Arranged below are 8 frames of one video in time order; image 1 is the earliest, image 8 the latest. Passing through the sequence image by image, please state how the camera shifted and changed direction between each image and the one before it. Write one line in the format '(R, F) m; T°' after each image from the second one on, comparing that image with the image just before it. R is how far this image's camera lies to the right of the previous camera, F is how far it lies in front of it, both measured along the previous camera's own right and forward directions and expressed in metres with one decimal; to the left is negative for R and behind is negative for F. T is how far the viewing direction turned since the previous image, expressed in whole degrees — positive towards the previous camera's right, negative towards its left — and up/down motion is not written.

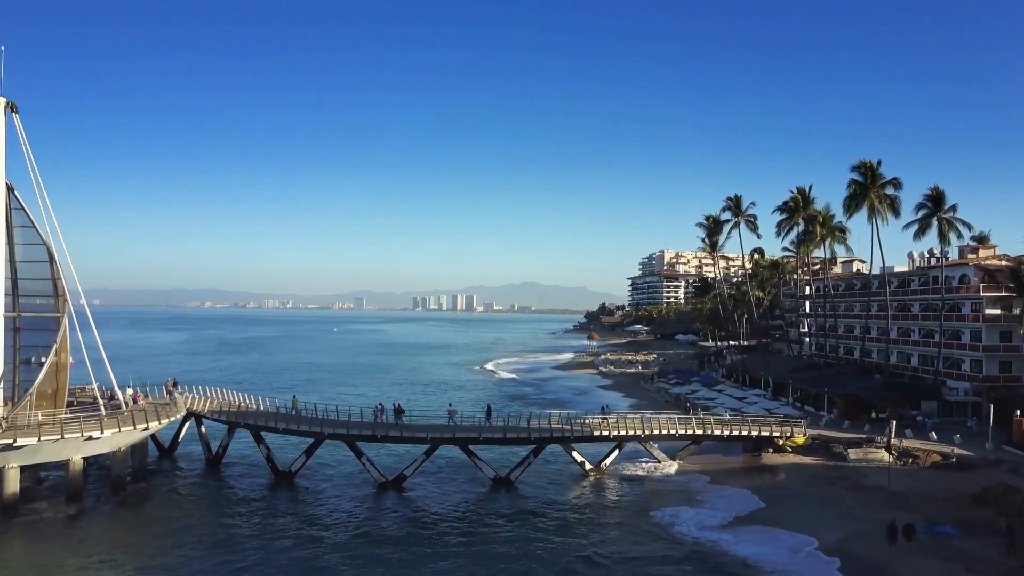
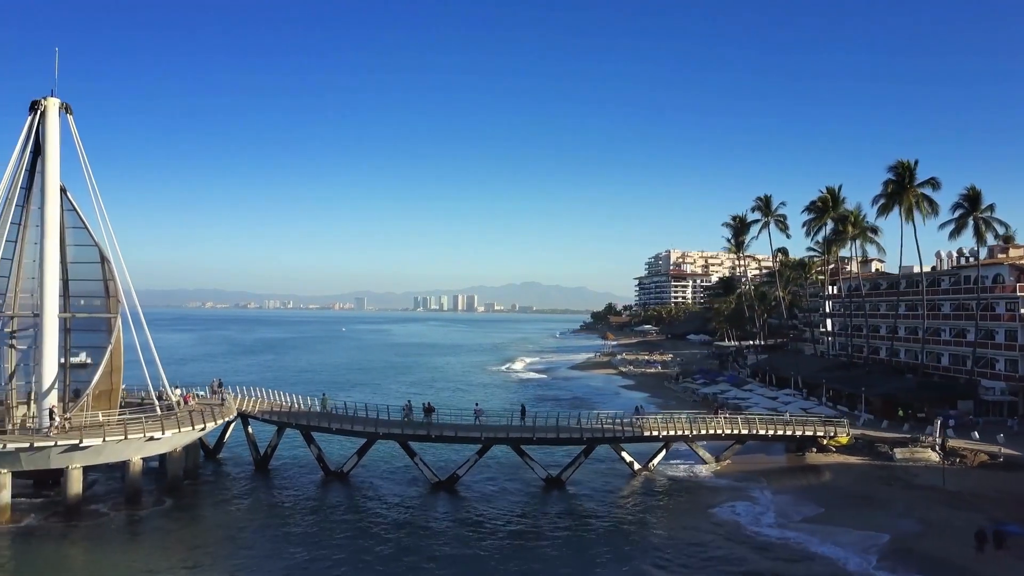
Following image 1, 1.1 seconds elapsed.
(-2.3, 0.0) m; 0°
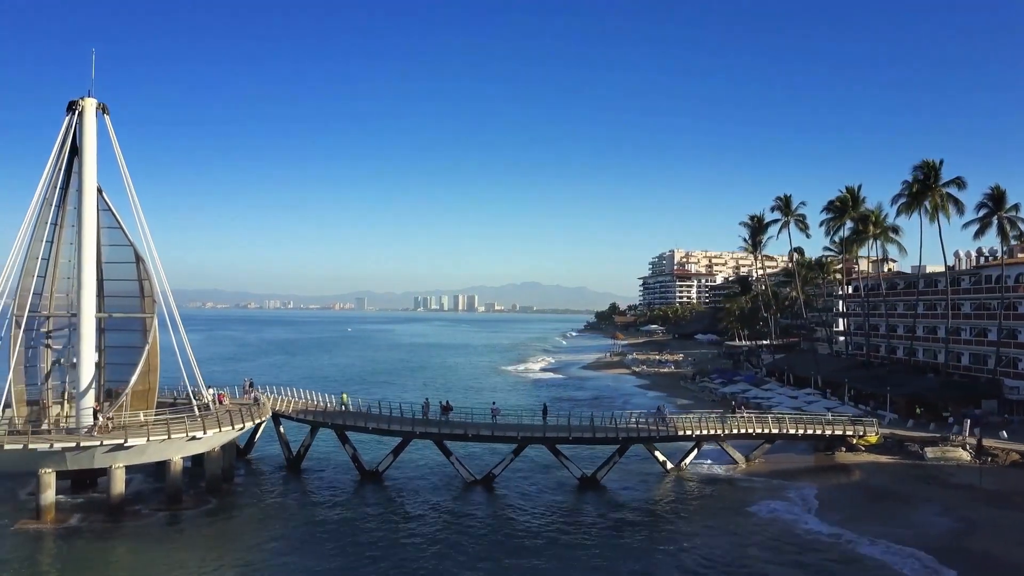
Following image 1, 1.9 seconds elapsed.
(-1.6, -0.1) m; 0°
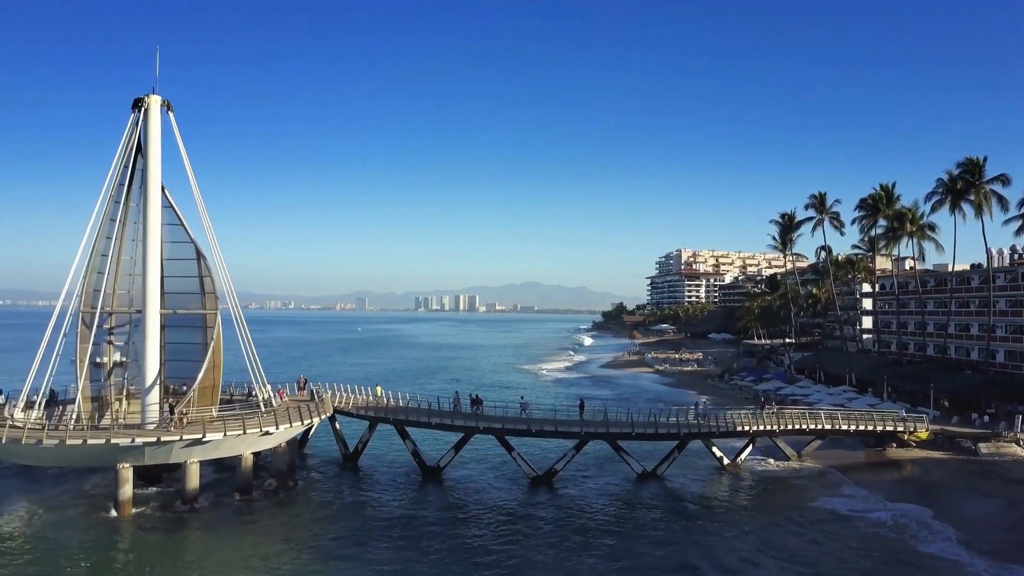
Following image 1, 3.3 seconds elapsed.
(-2.7, -0.1) m; 0°
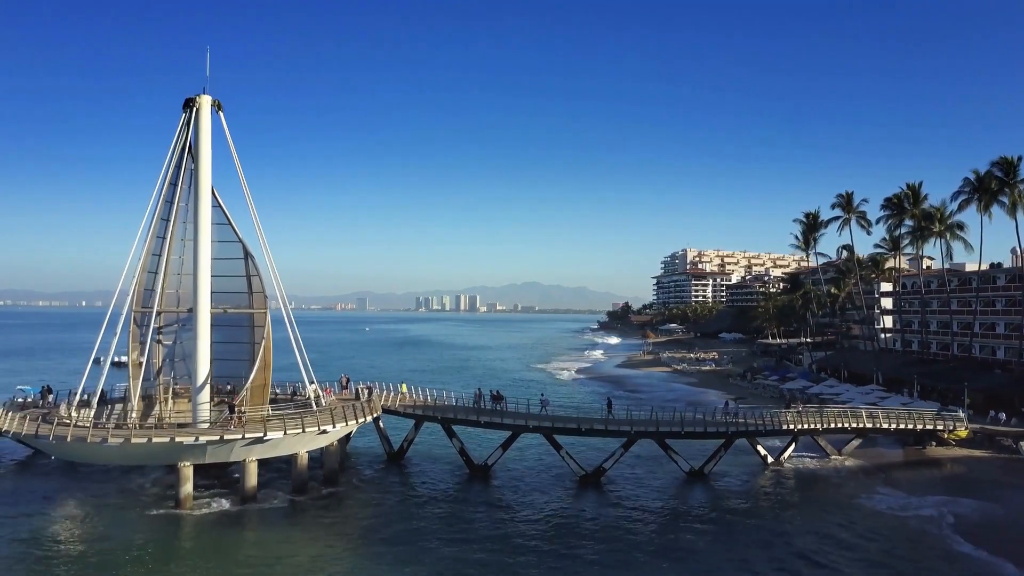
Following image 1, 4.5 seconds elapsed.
(-2.2, -0.1) m; 0°
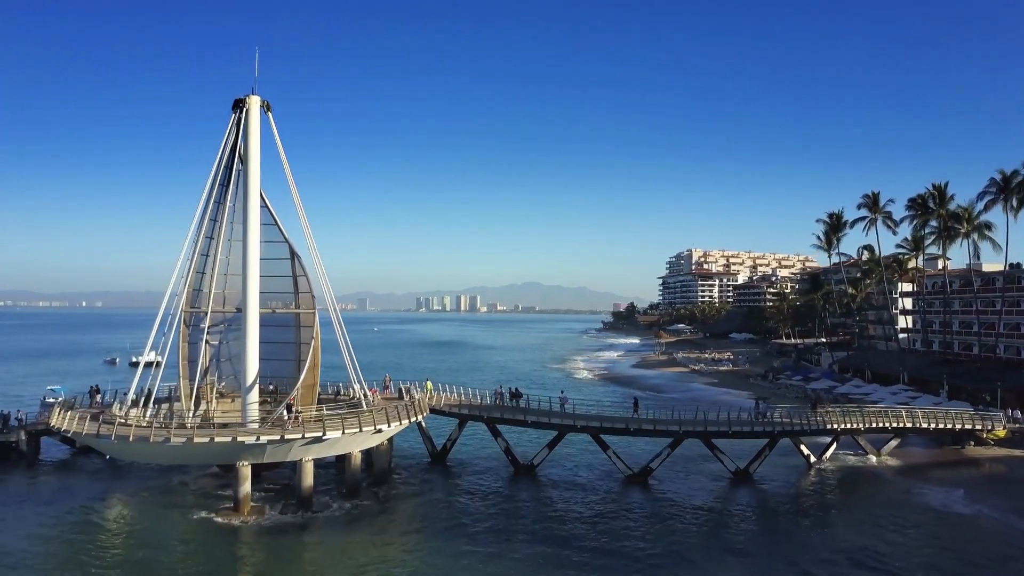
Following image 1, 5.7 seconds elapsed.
(-2.1, -0.1) m; 0°
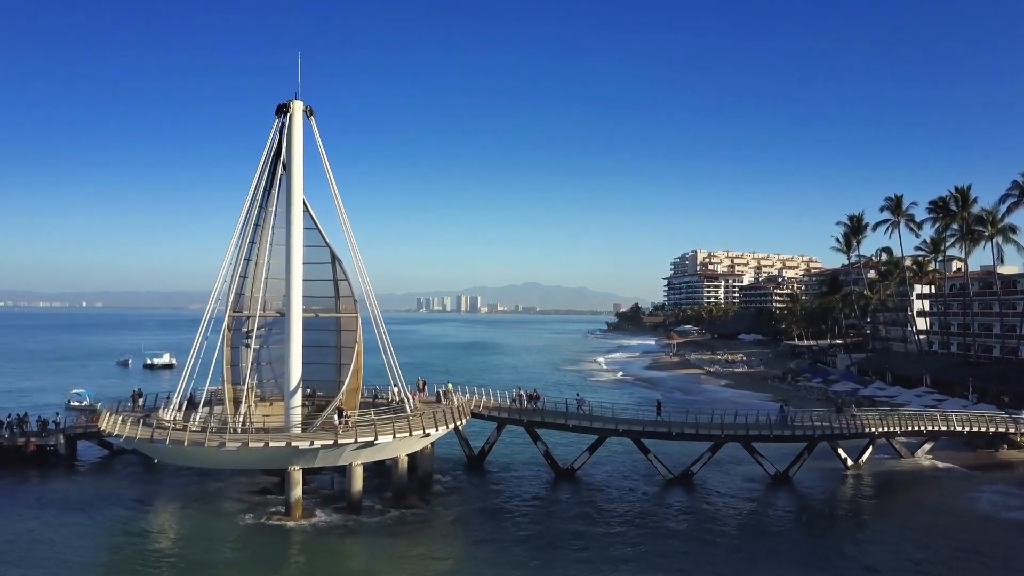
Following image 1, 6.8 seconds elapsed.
(-1.9, -0.1) m; 0°
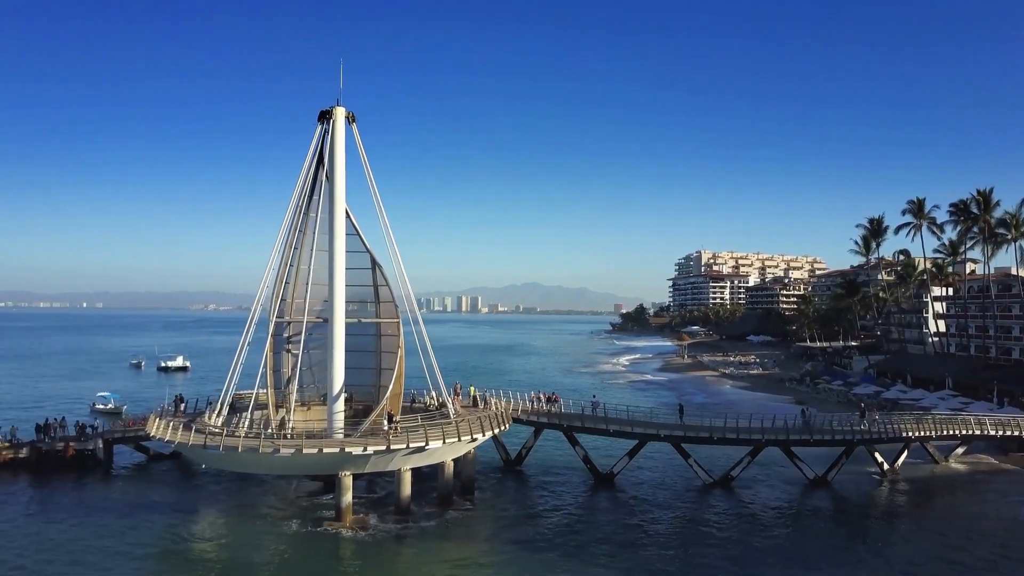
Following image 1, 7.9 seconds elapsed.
(-1.8, -0.1) m; 0°
